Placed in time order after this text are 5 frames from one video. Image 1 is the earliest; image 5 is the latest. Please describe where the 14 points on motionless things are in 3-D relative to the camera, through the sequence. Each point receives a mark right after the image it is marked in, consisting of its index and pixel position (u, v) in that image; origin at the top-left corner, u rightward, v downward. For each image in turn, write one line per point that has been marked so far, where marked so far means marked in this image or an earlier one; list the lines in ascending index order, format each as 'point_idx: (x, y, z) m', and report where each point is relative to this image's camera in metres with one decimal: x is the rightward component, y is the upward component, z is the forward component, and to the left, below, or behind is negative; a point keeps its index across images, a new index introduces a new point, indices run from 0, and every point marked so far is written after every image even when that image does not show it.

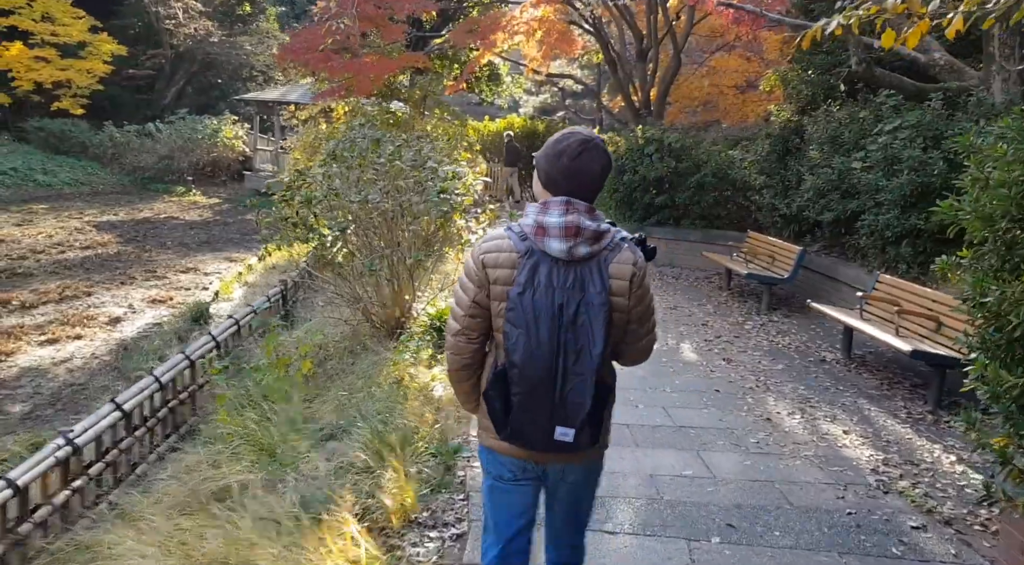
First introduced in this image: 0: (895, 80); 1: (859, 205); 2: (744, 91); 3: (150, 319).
0: (+3.8, +2.0, +7.7) m
1: (+3.3, +0.7, +7.5) m
2: (+4.2, +3.4, +14.4) m
3: (-4.7, -0.5, +10.3) m
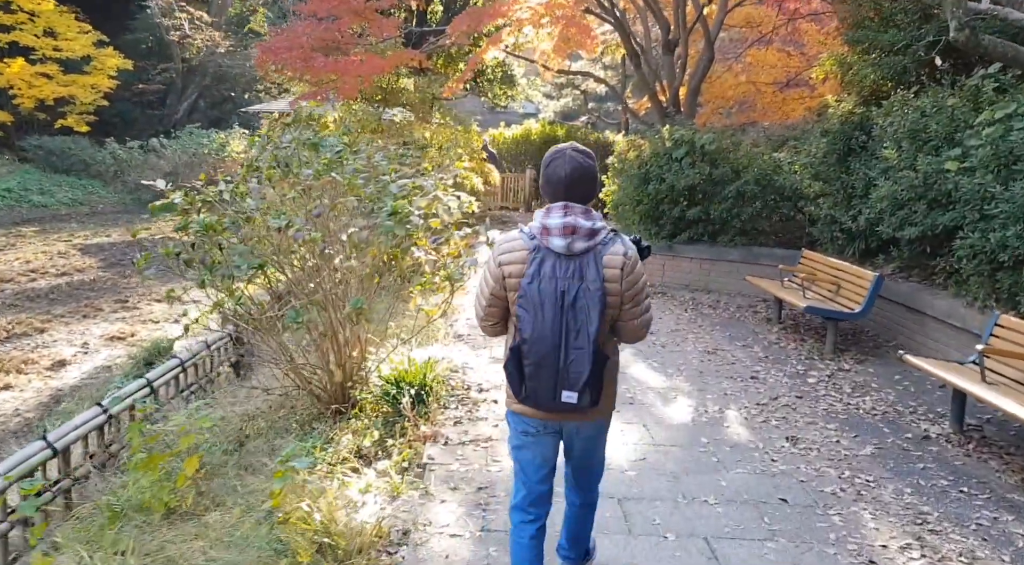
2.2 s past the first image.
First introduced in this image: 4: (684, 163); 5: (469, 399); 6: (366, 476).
0: (+3.7, +1.7, +6.0) m
1: (+3.2, +0.5, +5.8) m
2: (+4.3, +3.1, +12.7) m
3: (-4.7, -0.9, +8.9) m
4: (+1.9, +1.3, +8.9) m
5: (-0.3, -0.7, +4.8) m
6: (-0.7, -0.9, +3.7) m
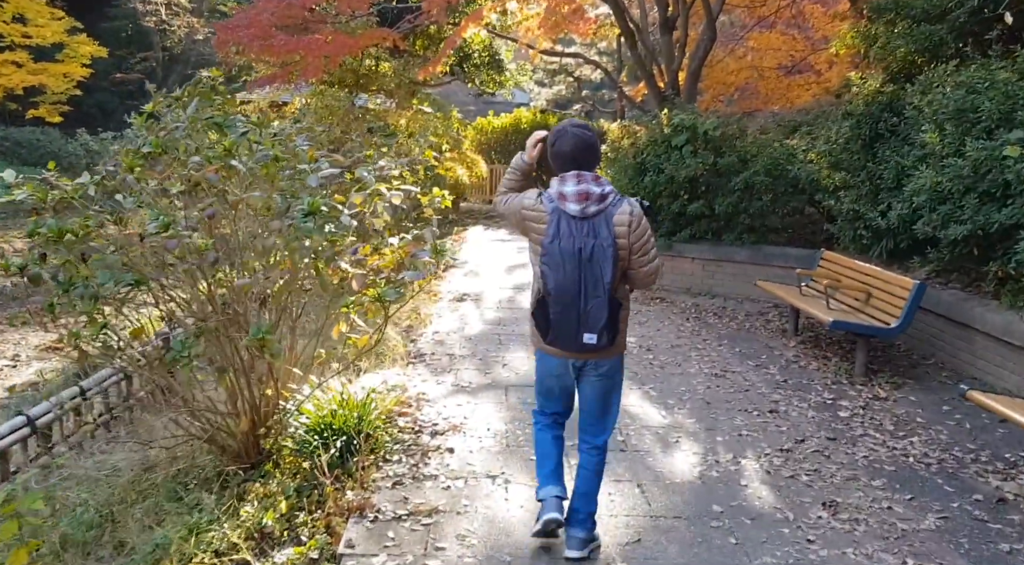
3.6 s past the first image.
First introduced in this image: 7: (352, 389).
0: (+3.5, +1.7, +5.0) m
1: (+3.0, +0.4, +4.7) m
2: (+4.1, +3.1, +11.6) m
3: (-4.9, -1.0, +7.9) m
4: (+1.7, +1.3, +7.9) m
5: (-0.5, -0.8, +3.8) m
6: (-0.9, -1.0, +2.7) m
7: (-0.9, -0.6, +4.2) m
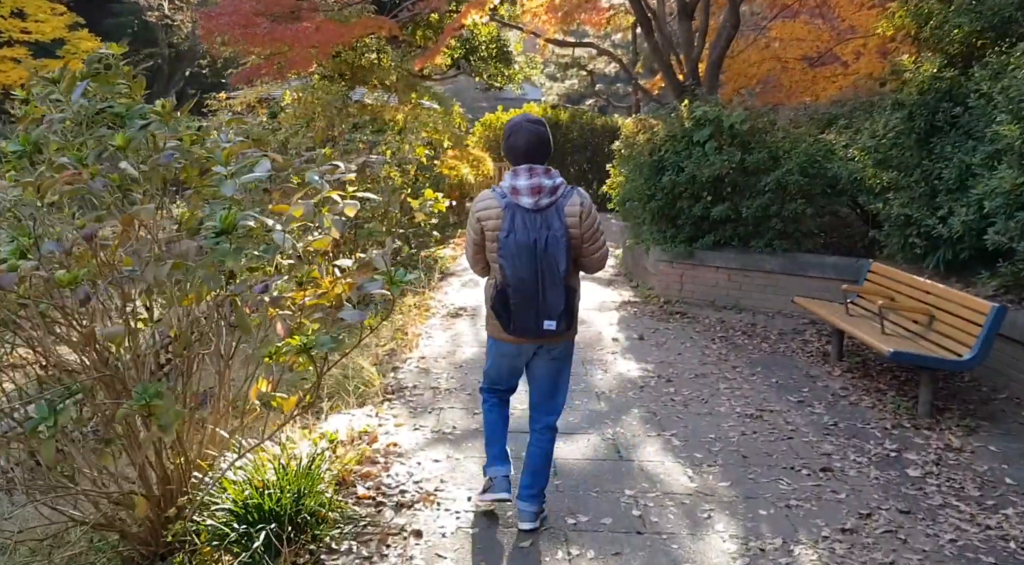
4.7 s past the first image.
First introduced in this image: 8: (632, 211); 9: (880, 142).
0: (+3.4, +1.5, +4.0) m
1: (+3.0, +0.3, +3.8) m
2: (+4.2, +3.0, +10.7) m
3: (-4.9, -1.1, +7.1) m
4: (+1.7, +1.2, +7.0) m
5: (-0.5, -0.9, +3.0) m
6: (-1.0, -1.1, +1.9) m
7: (-0.9, -0.7, +3.4) m
8: (+1.2, +0.7, +8.0) m
9: (+2.8, +1.1, +6.0) m
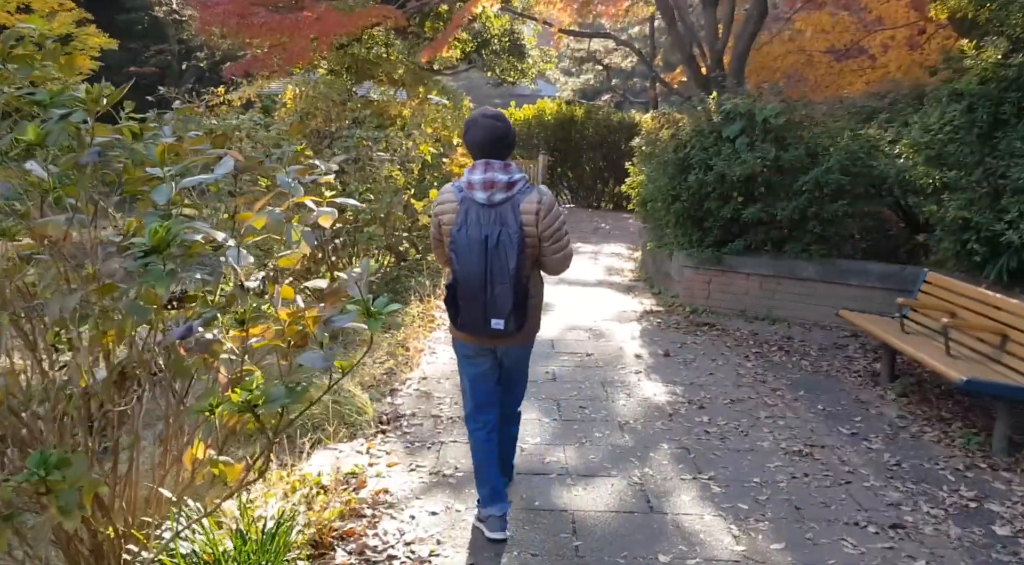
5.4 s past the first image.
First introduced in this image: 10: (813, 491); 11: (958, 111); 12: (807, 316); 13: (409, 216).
0: (+3.5, +1.5, +3.4) m
1: (+3.0, +0.2, +3.2) m
2: (+4.4, +2.9, +10.1) m
3: (-4.7, -1.1, +6.6) m
4: (+1.8, +1.1, +6.4) m
5: (-0.5, -1.0, +2.4) m
6: (-0.9, -1.2, +1.3) m
7: (-0.9, -0.8, +2.9) m
8: (+1.3, +0.7, +7.4) m
9: (+2.9, +1.0, +5.4) m
10: (+1.3, -0.9, +3.4) m
11: (+2.9, +1.1, +5.2) m
12: (+2.3, -0.3, +6.2) m
13: (-0.9, +0.6, +7.0) m
